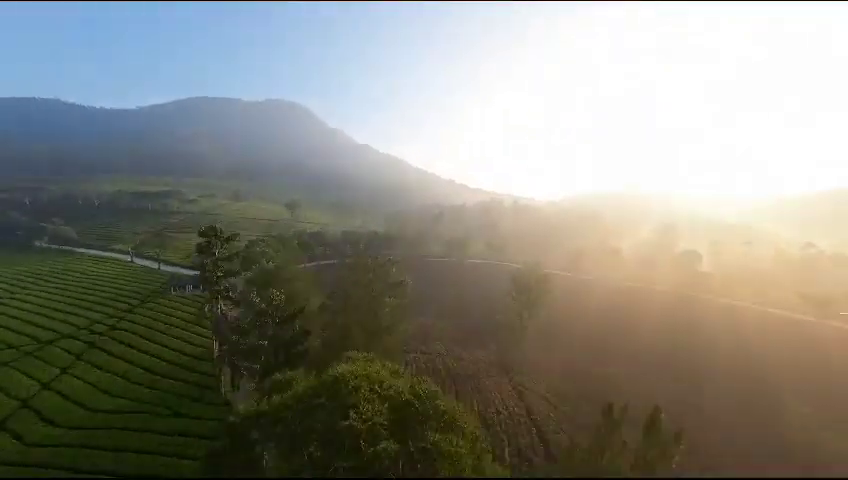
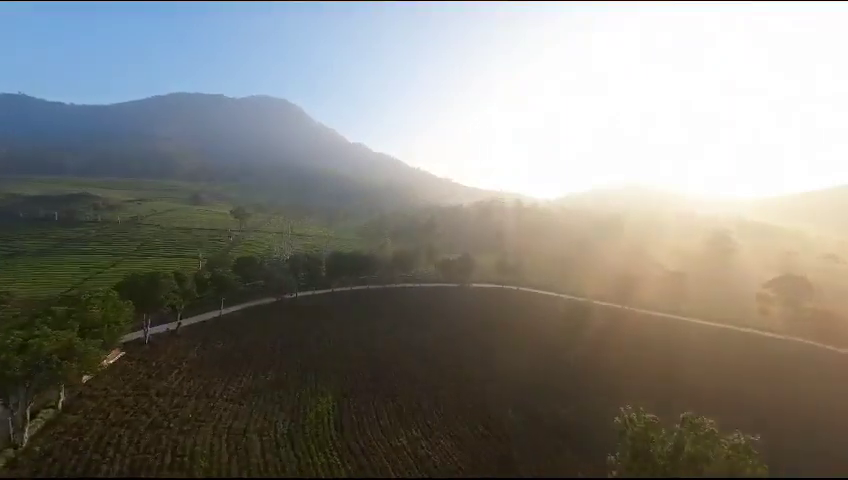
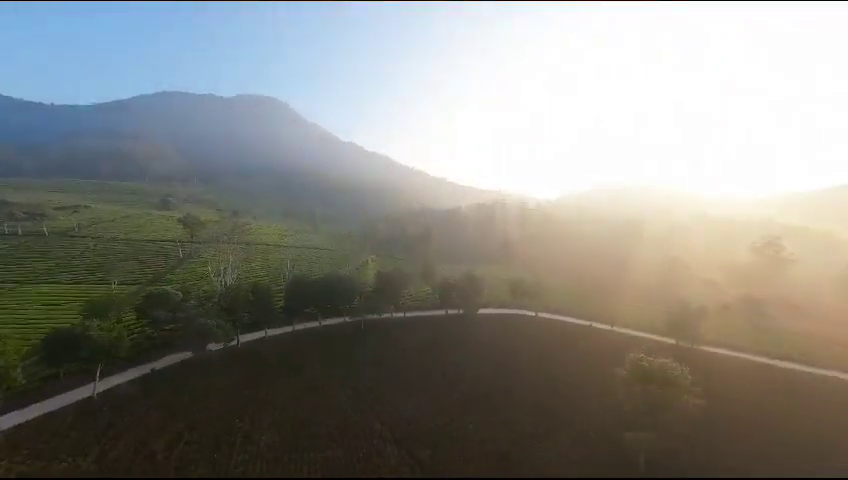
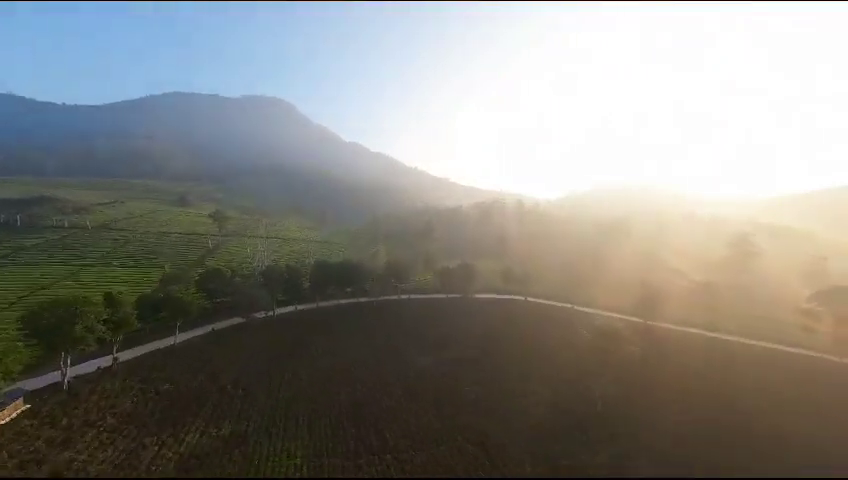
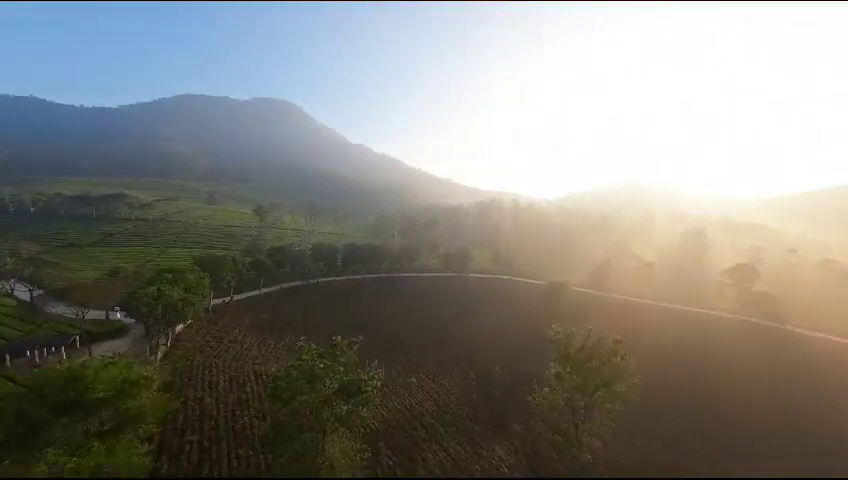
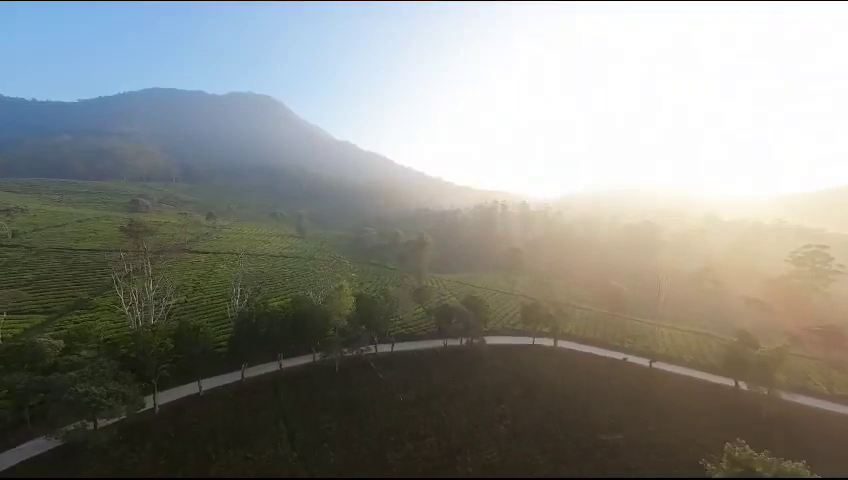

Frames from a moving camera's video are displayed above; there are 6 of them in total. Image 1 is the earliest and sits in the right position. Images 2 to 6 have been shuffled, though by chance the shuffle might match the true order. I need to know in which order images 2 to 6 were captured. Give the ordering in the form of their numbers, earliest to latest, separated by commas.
5, 2, 4, 3, 6
